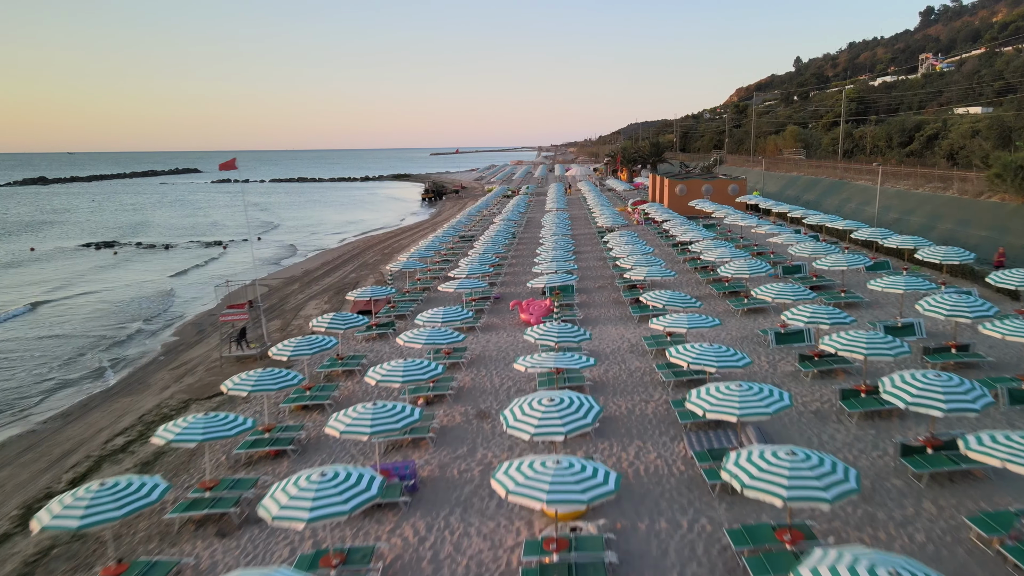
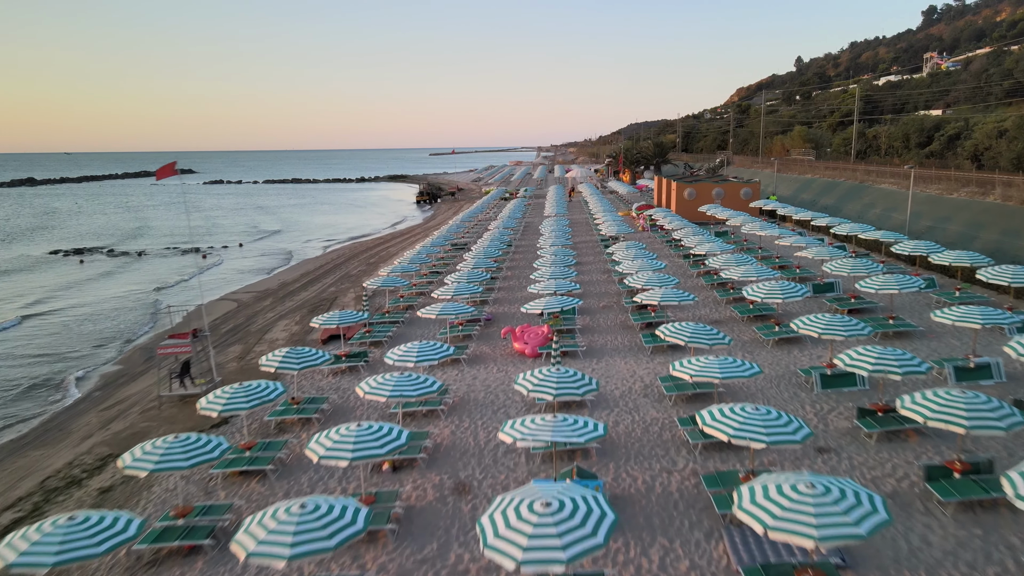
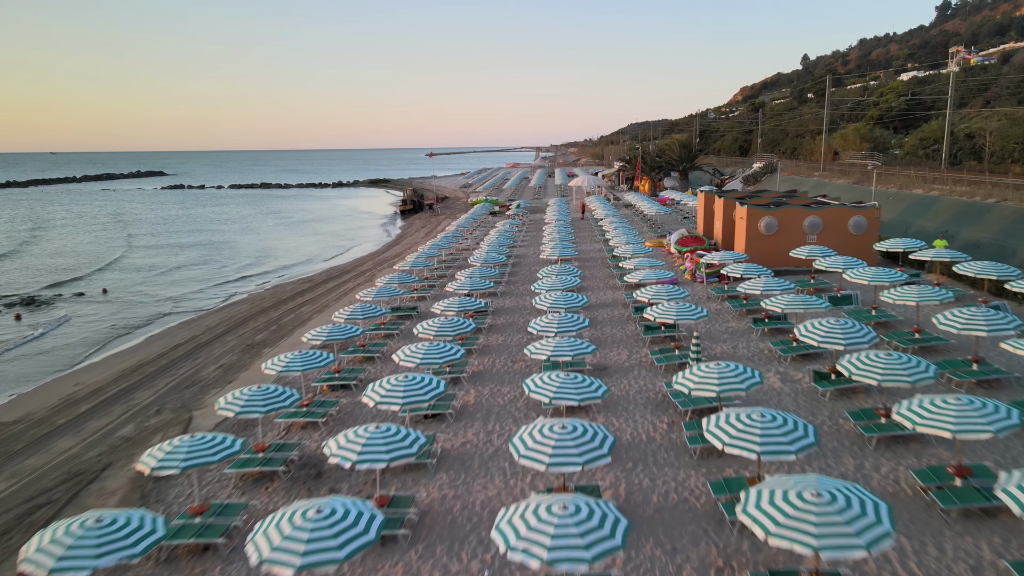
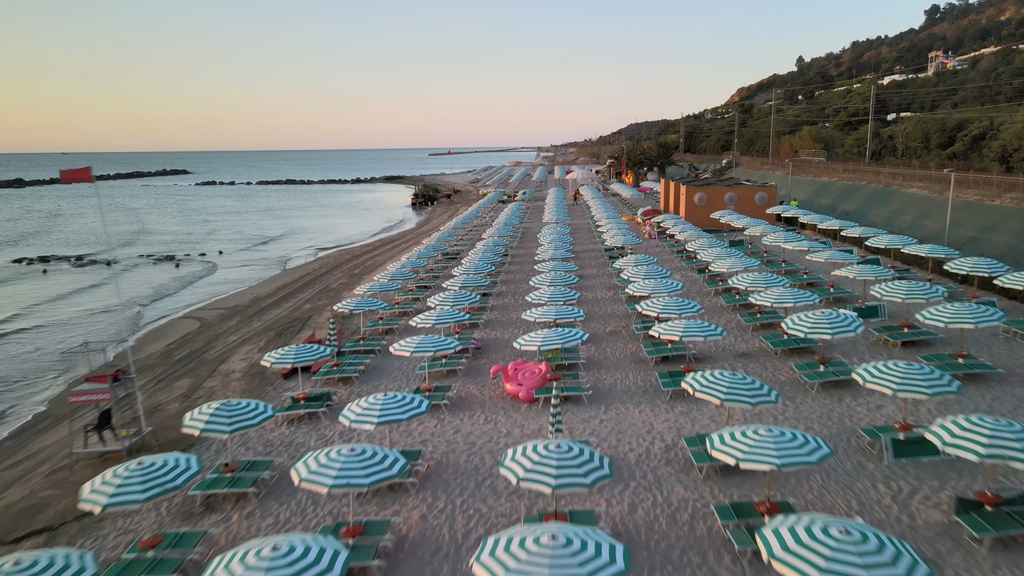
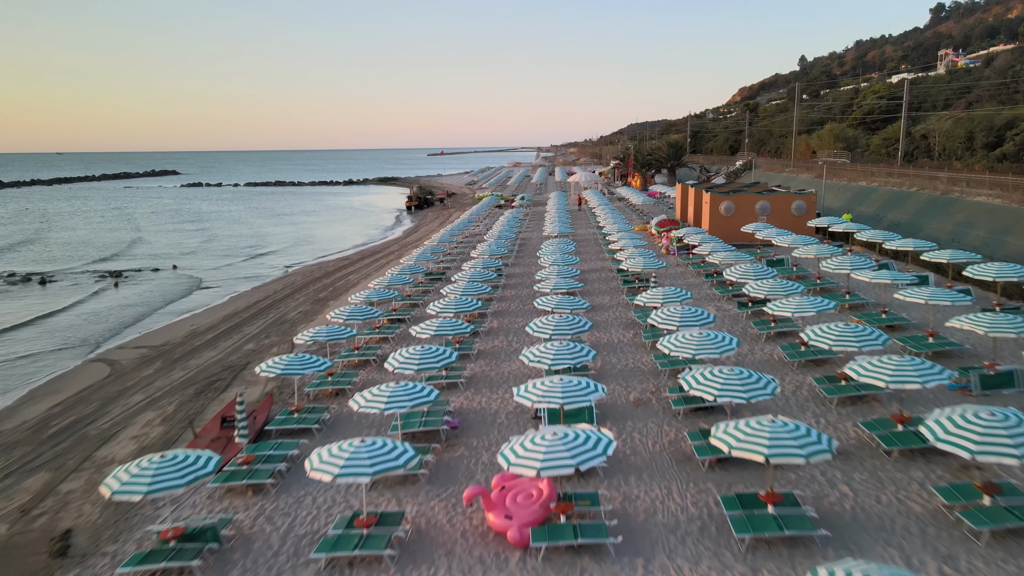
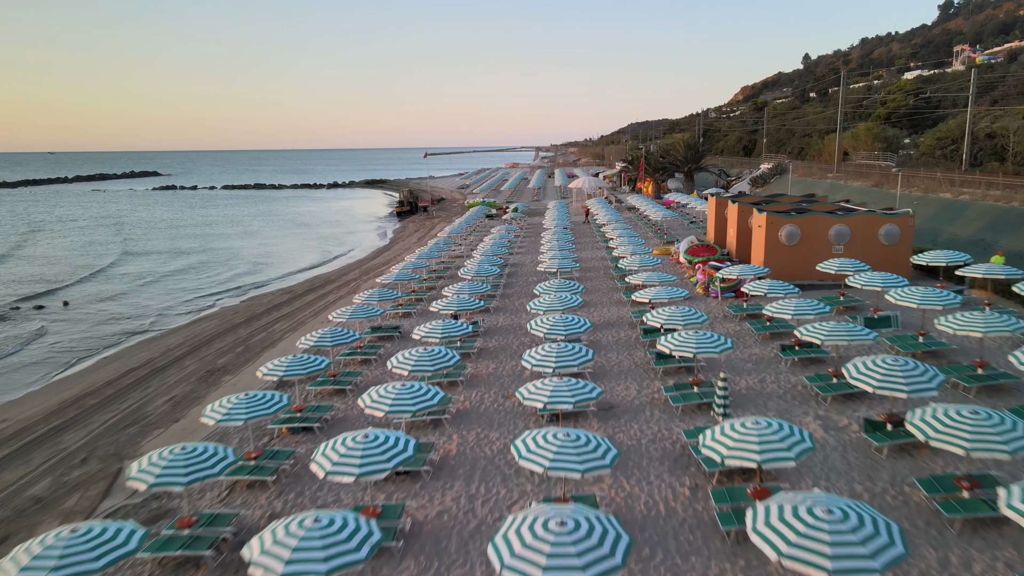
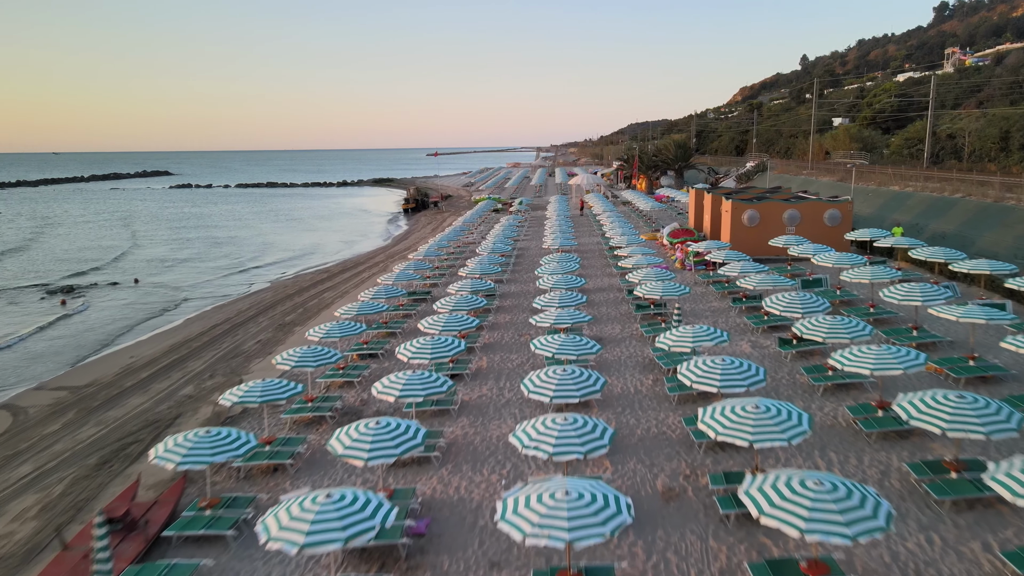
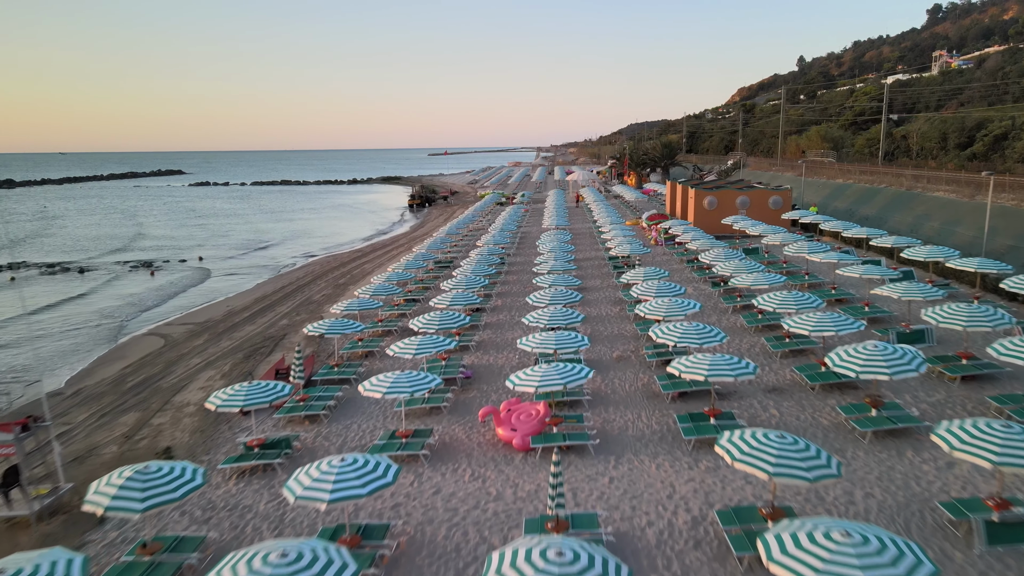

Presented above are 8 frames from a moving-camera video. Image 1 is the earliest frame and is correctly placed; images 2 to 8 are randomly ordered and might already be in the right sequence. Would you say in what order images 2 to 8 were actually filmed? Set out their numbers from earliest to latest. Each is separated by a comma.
2, 4, 8, 5, 7, 3, 6
